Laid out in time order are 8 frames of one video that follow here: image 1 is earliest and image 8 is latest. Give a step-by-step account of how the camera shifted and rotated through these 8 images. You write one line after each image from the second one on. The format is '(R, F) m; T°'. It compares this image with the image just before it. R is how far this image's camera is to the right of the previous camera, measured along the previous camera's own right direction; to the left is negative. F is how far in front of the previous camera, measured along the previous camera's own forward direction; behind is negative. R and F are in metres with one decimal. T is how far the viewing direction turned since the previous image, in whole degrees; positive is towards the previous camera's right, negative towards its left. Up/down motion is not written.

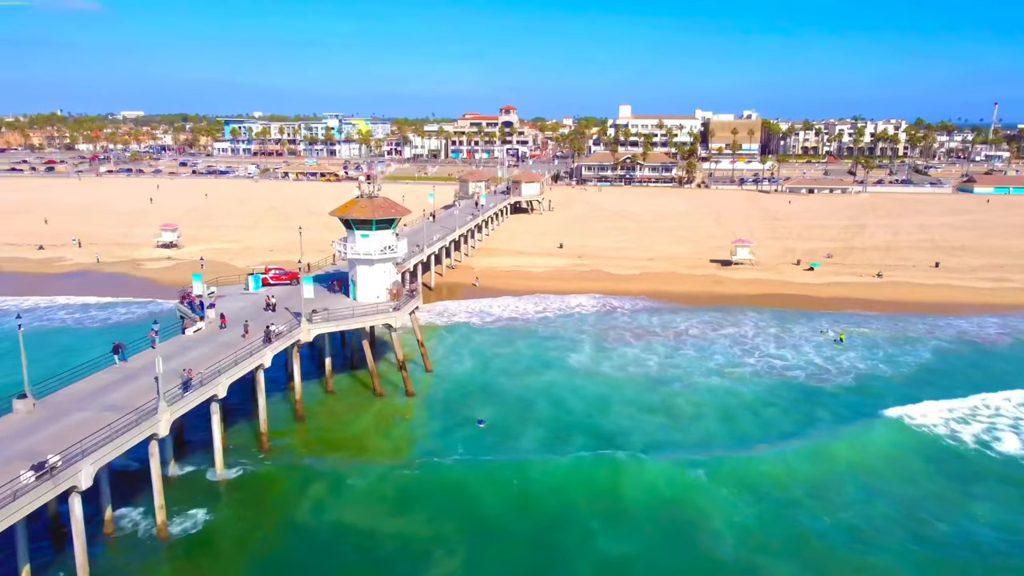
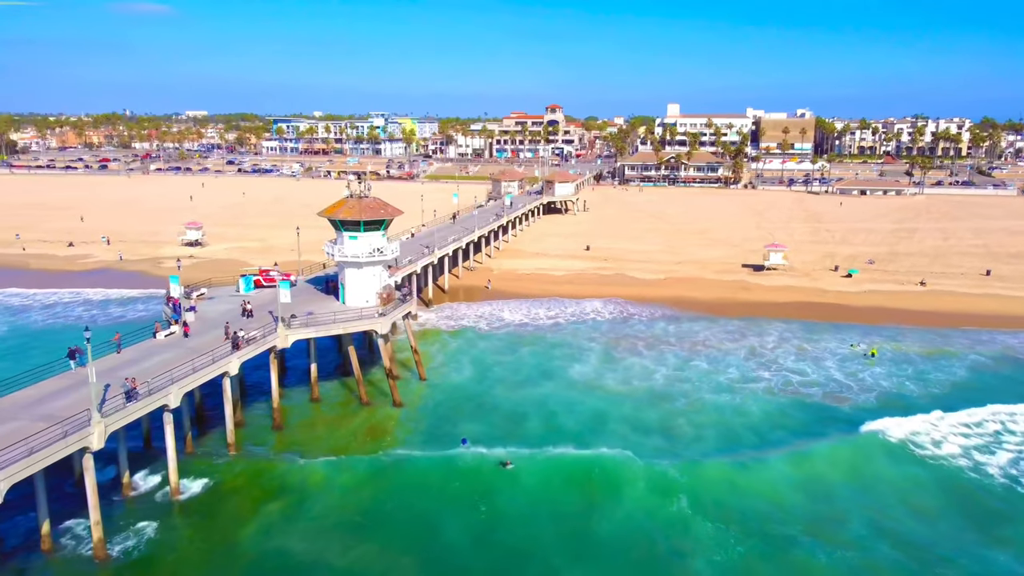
(+2.0, +1.6) m; -4°
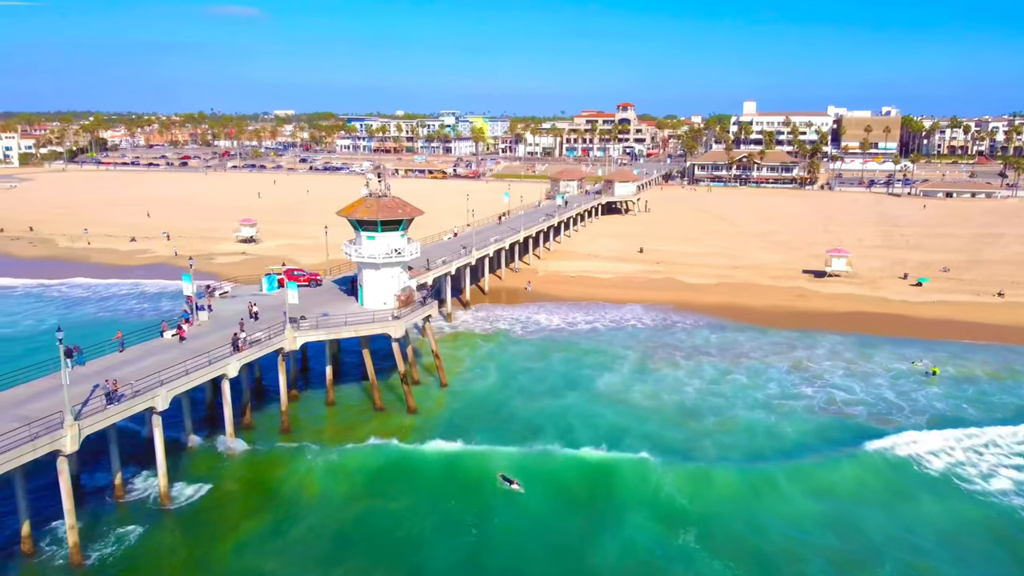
(+1.8, +1.3) m; -5°
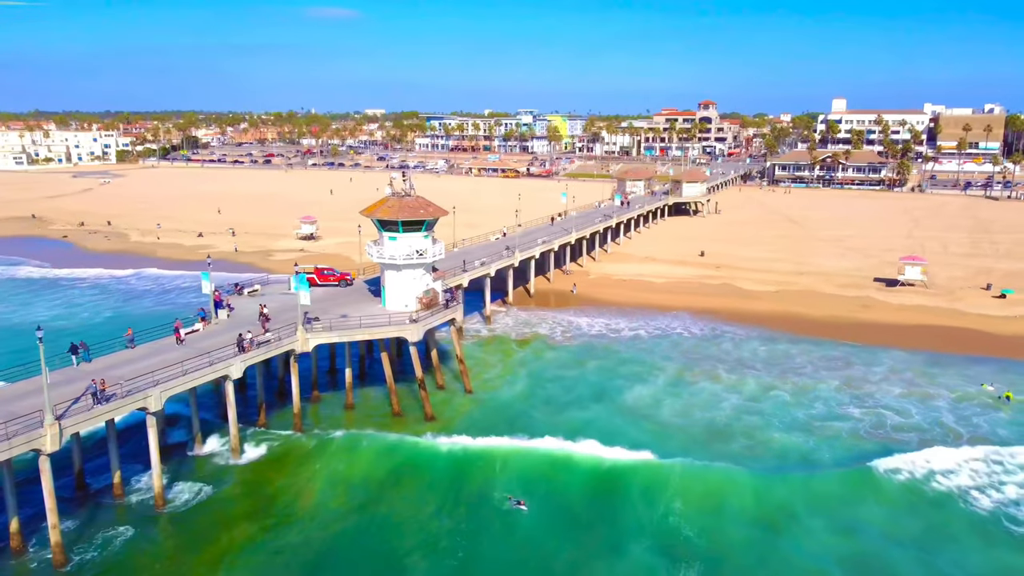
(+1.8, +1.2) m; -6°
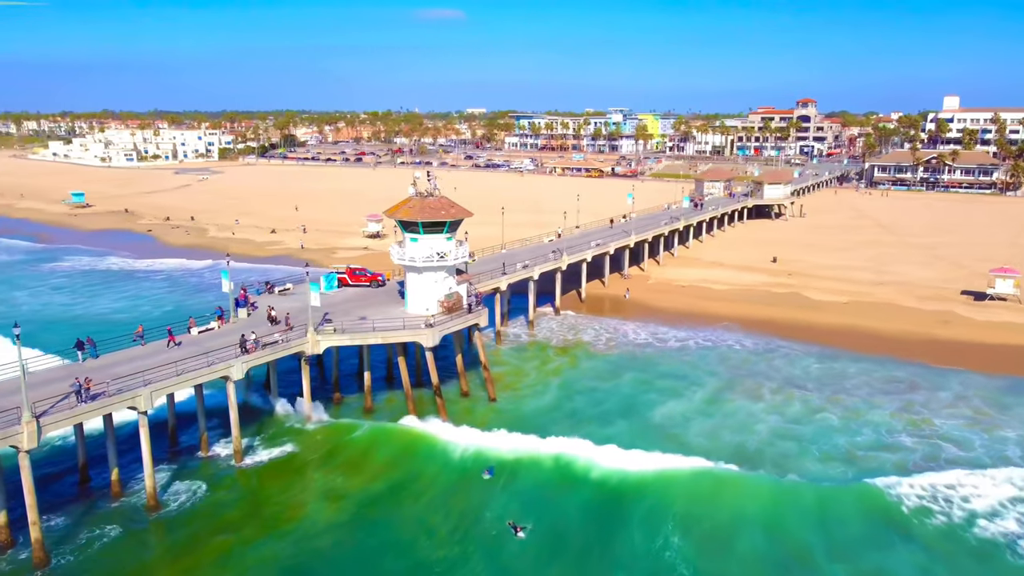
(+2.2, +1.3) m; -7°
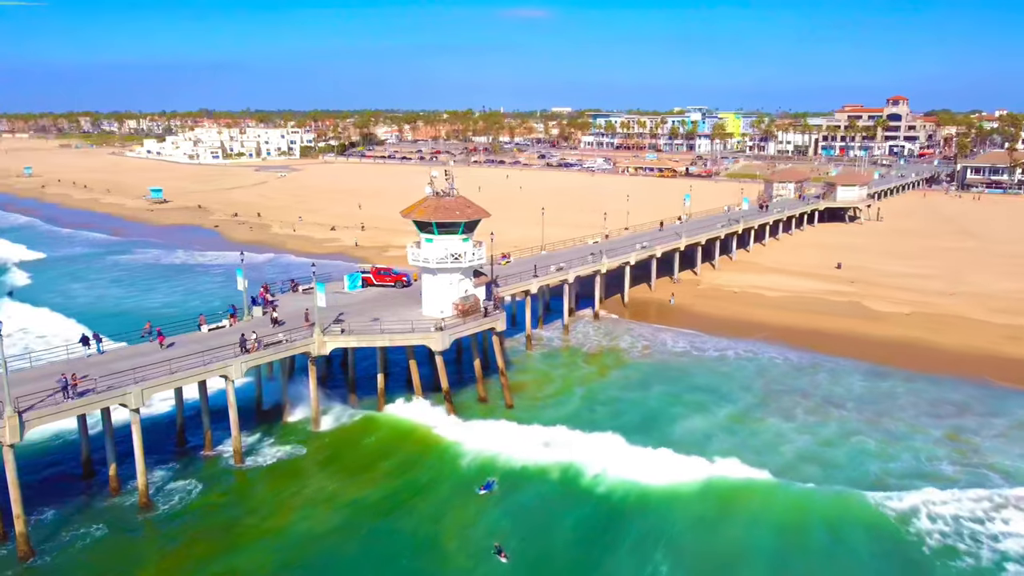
(+1.9, +1.0) m; -6°
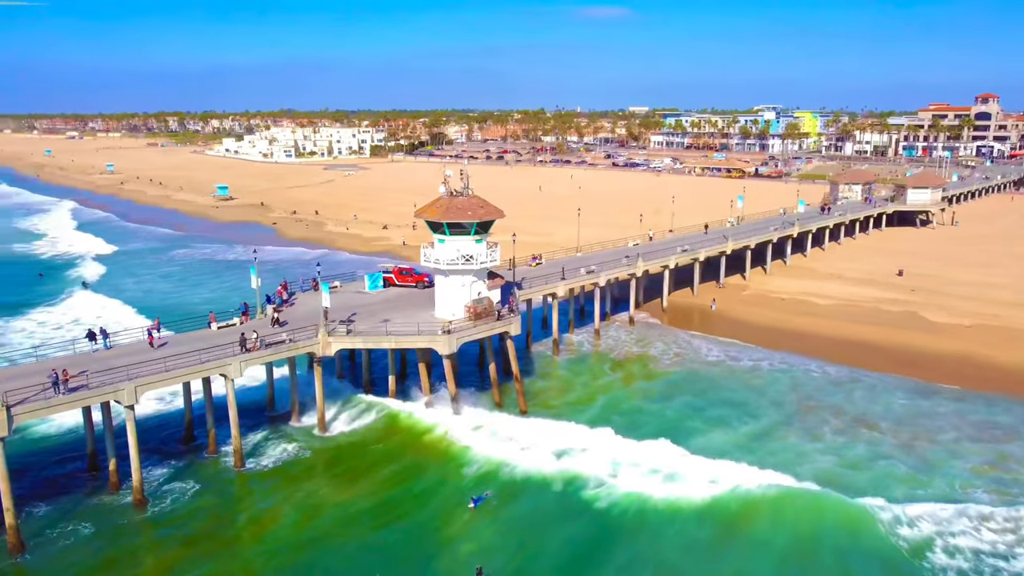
(+1.8, +0.9) m; -5°
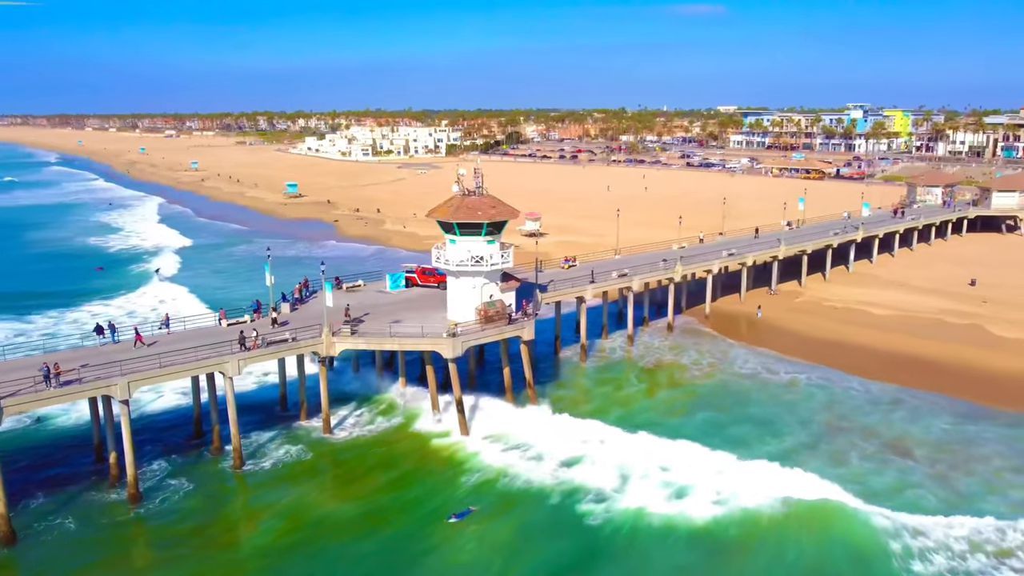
(+2.0, +0.9) m; -6°
